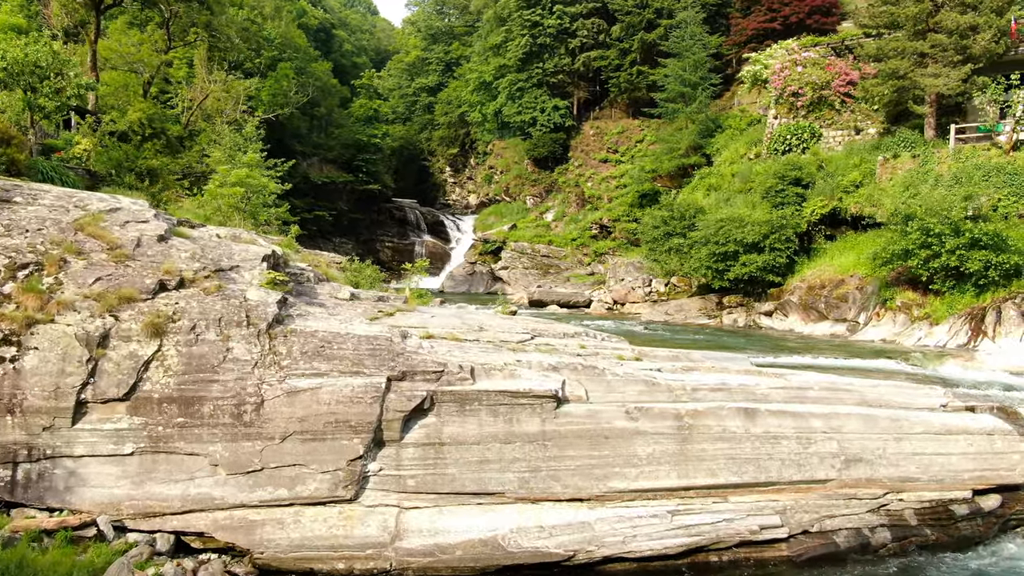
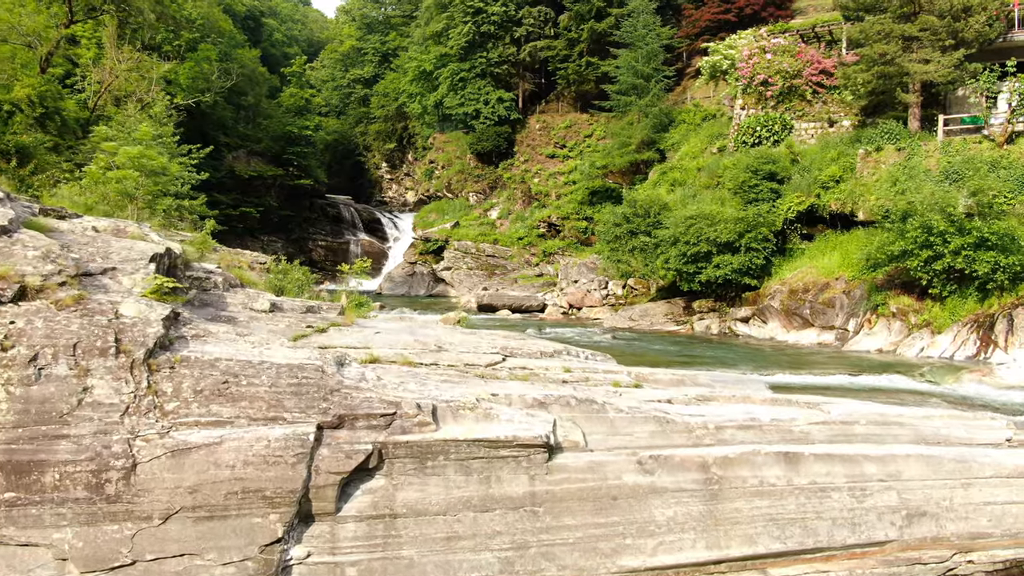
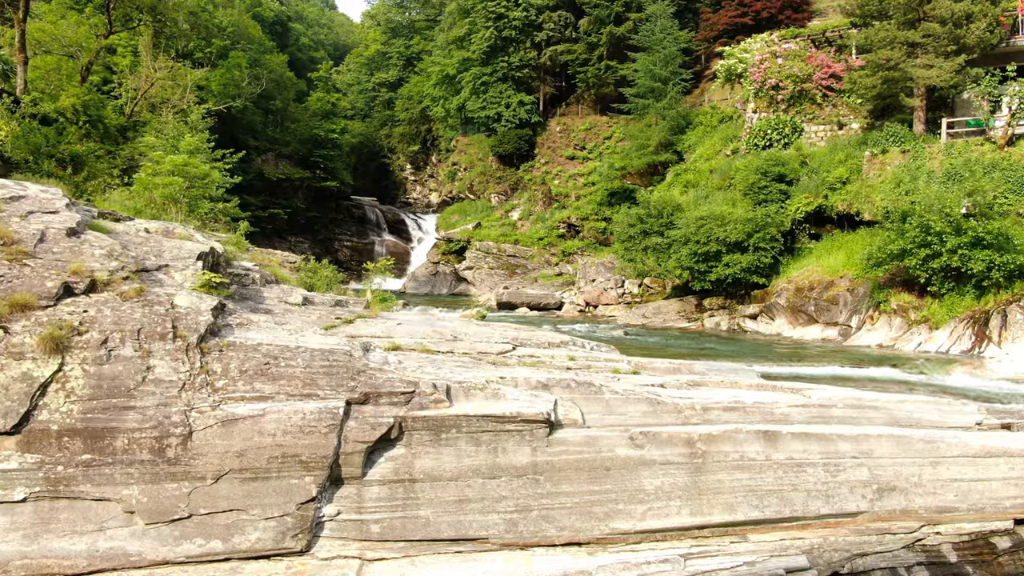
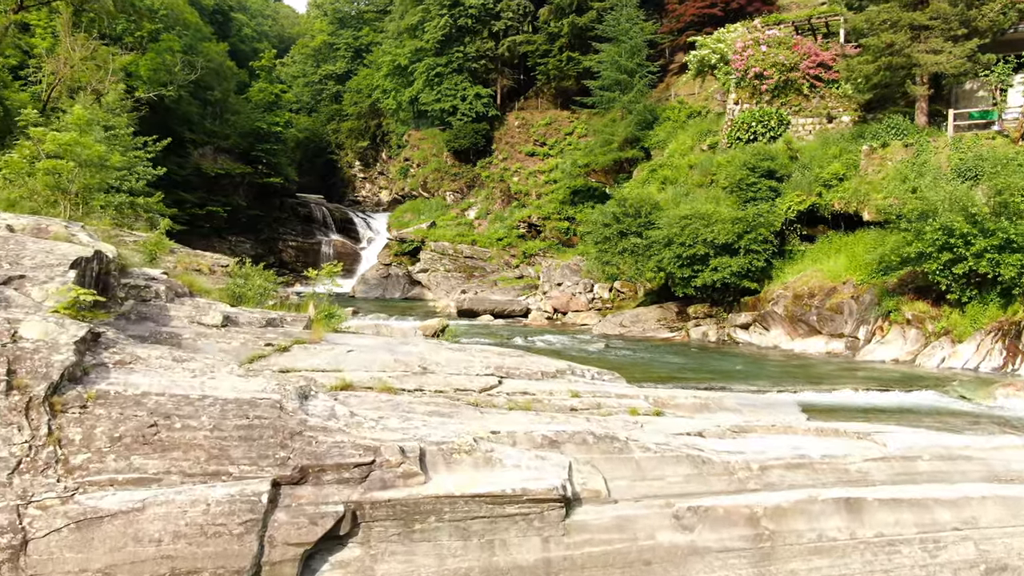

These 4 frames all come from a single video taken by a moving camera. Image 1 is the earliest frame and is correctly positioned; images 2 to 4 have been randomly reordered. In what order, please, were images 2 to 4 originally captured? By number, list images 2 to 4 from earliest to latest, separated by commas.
3, 2, 4
